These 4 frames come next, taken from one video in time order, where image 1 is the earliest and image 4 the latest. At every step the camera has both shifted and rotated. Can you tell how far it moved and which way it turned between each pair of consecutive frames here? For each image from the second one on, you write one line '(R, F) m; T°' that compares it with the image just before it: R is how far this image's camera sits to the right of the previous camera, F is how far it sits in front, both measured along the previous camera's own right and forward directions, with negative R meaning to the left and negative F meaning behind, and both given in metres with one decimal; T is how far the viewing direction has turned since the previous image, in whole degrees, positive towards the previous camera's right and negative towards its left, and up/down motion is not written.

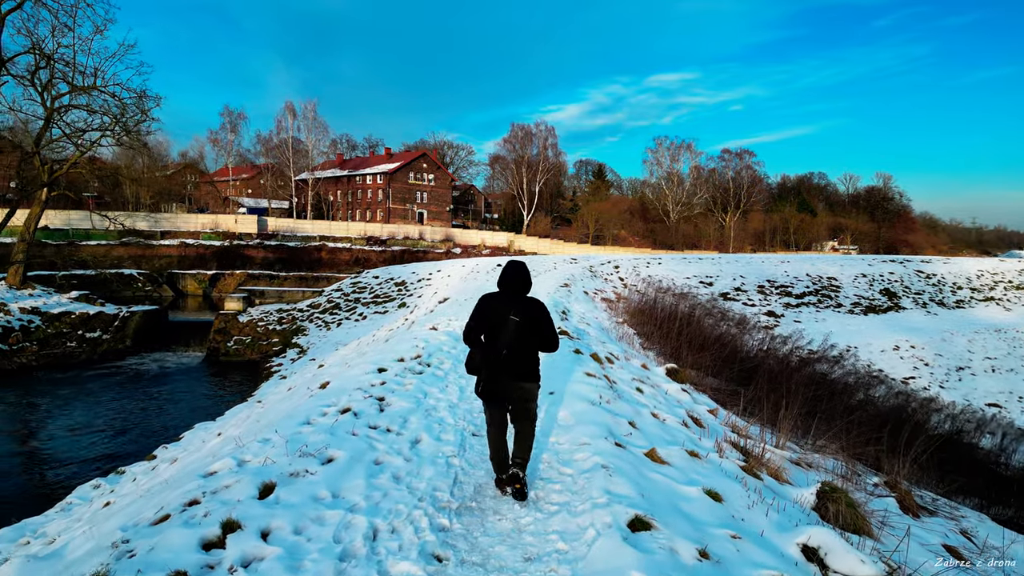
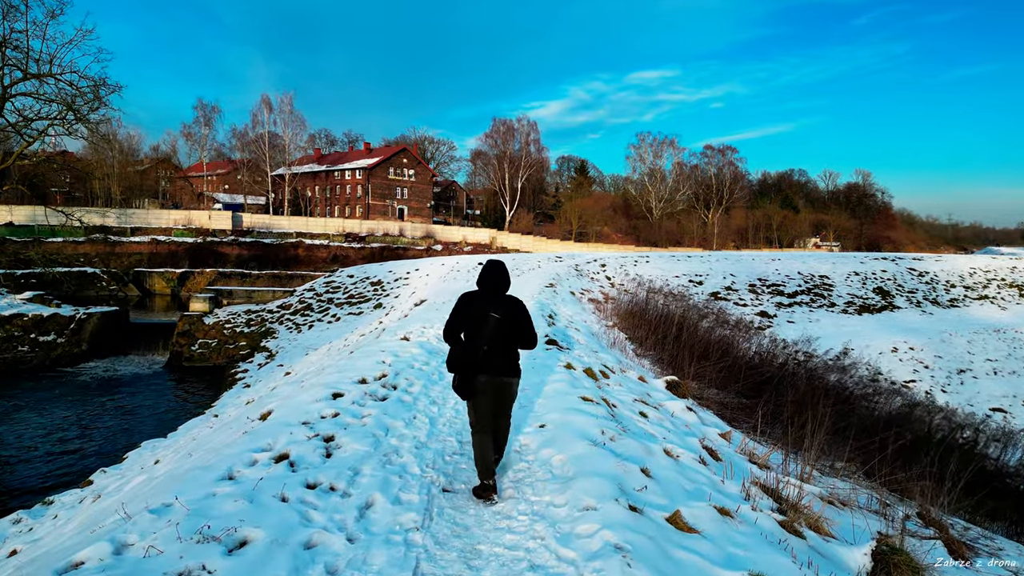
(0.0, +1.0) m; +2°
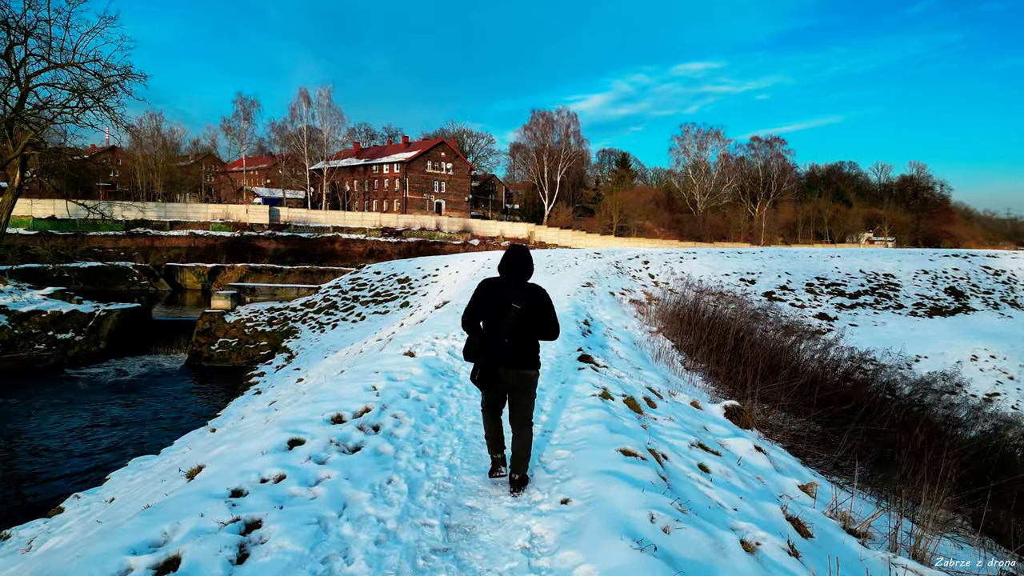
(+0.2, +1.4) m; -4°
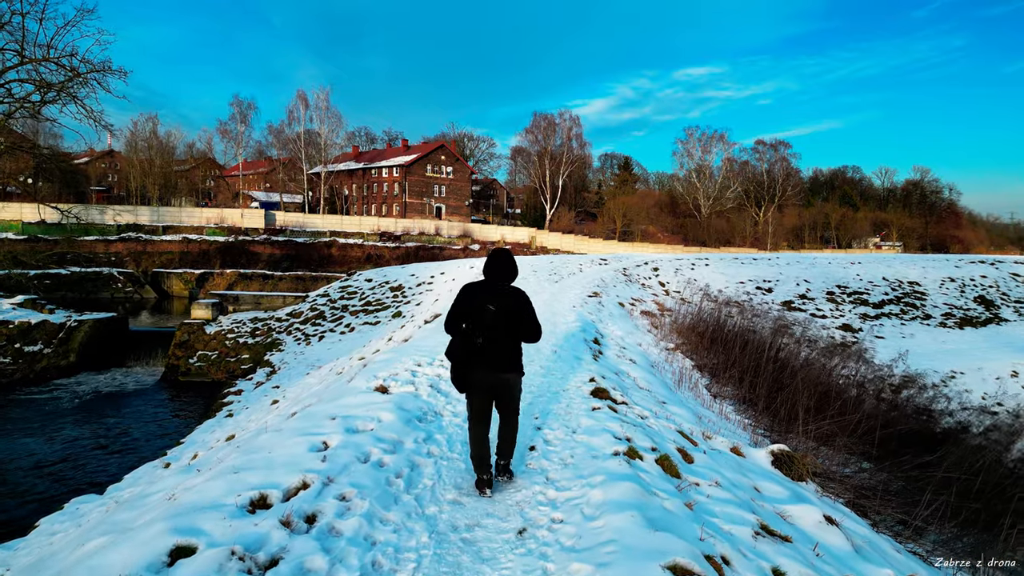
(0.0, +1.3) m; 0°
